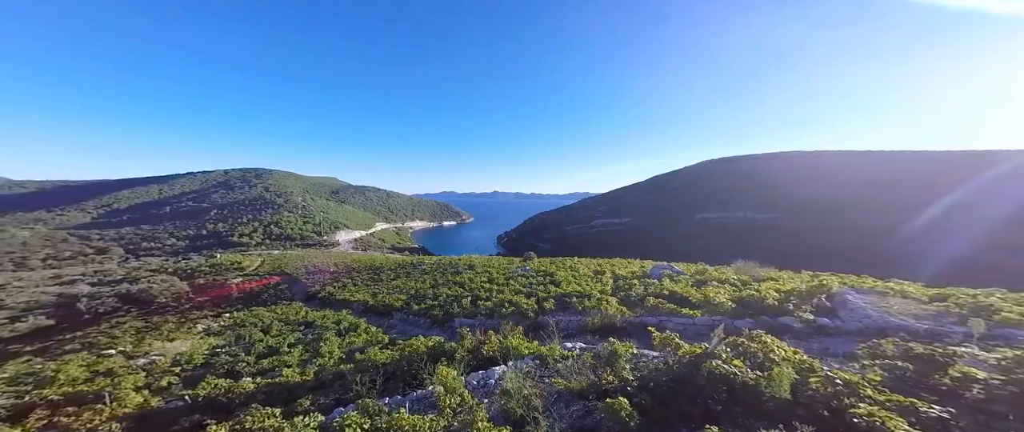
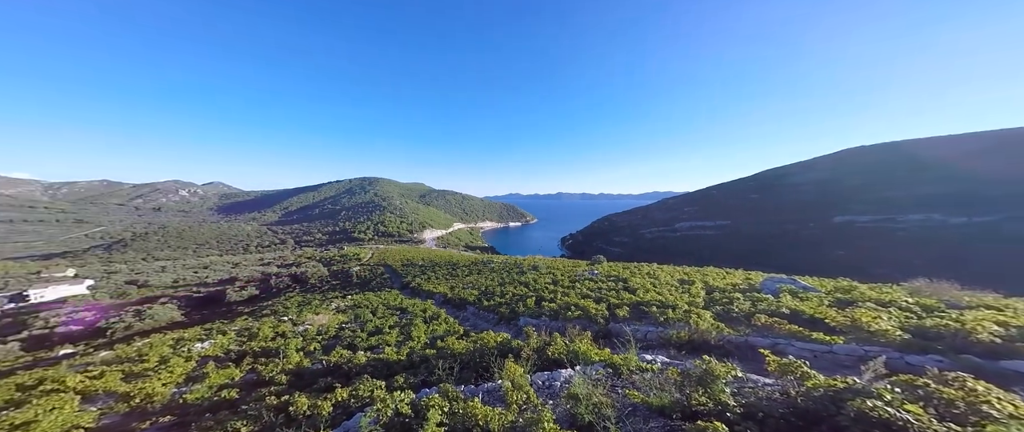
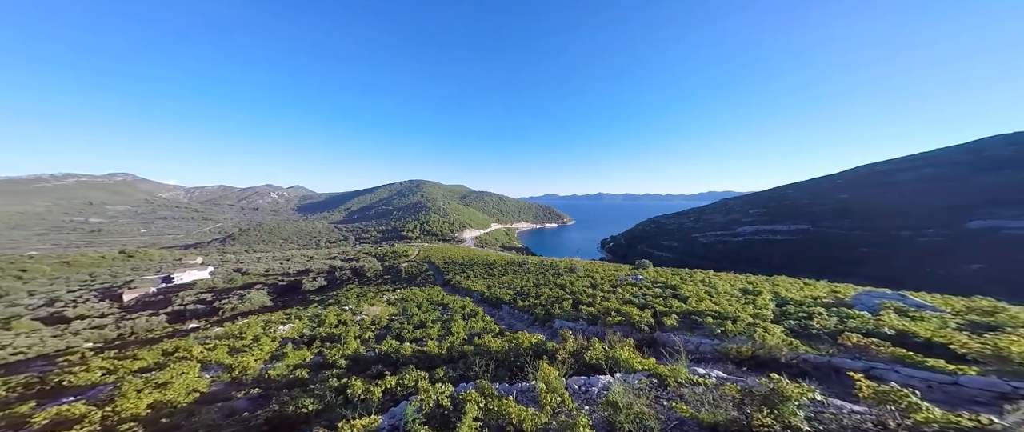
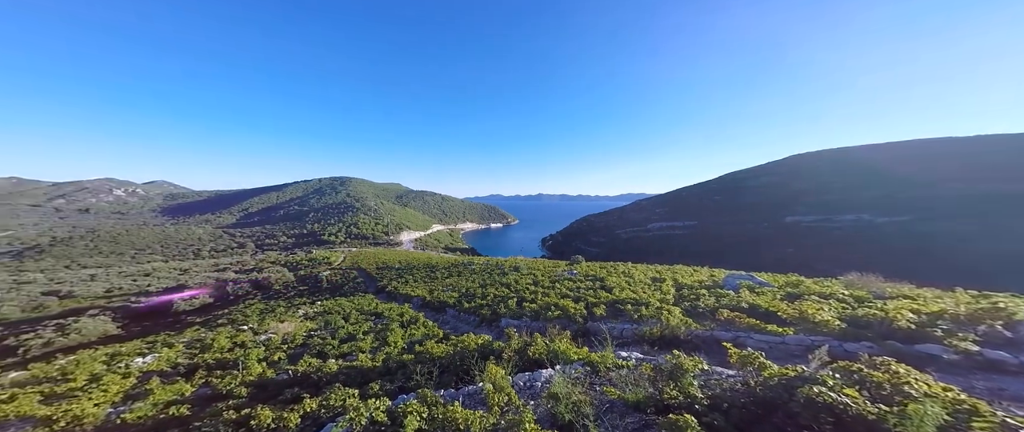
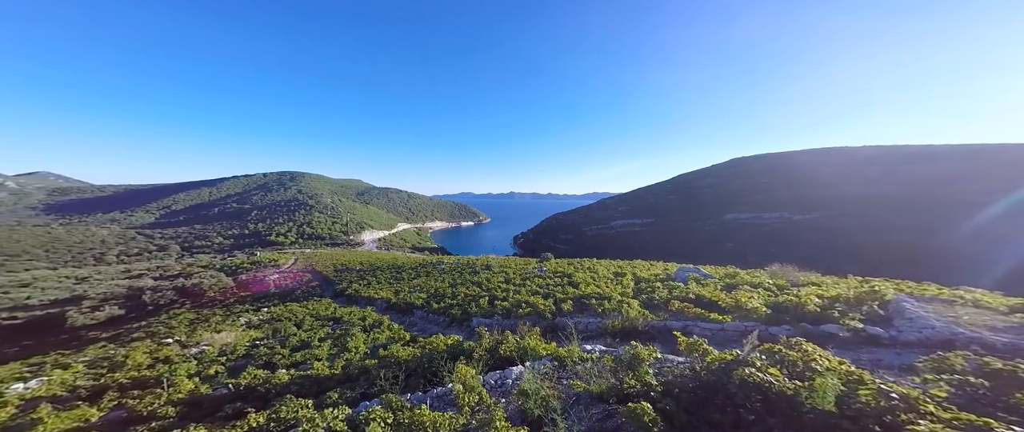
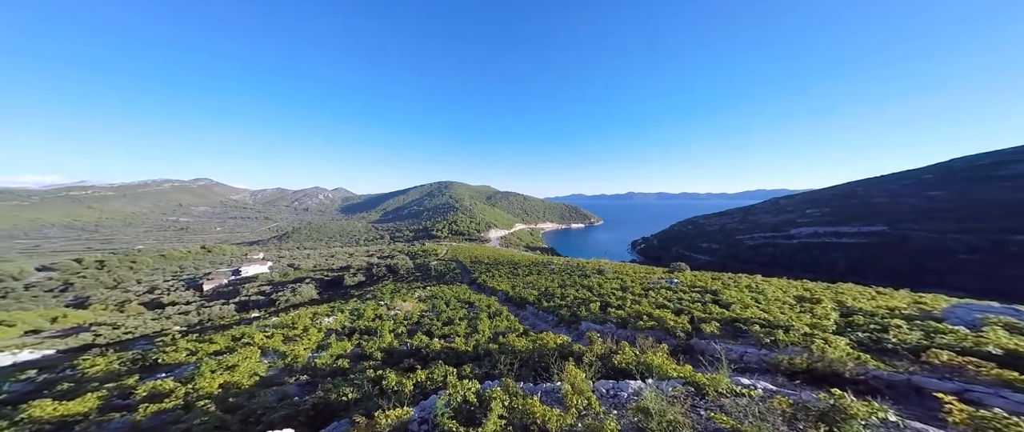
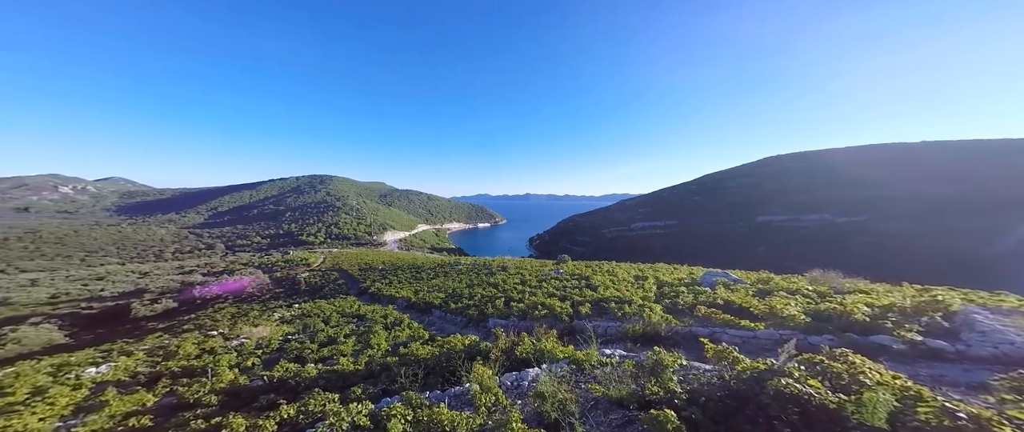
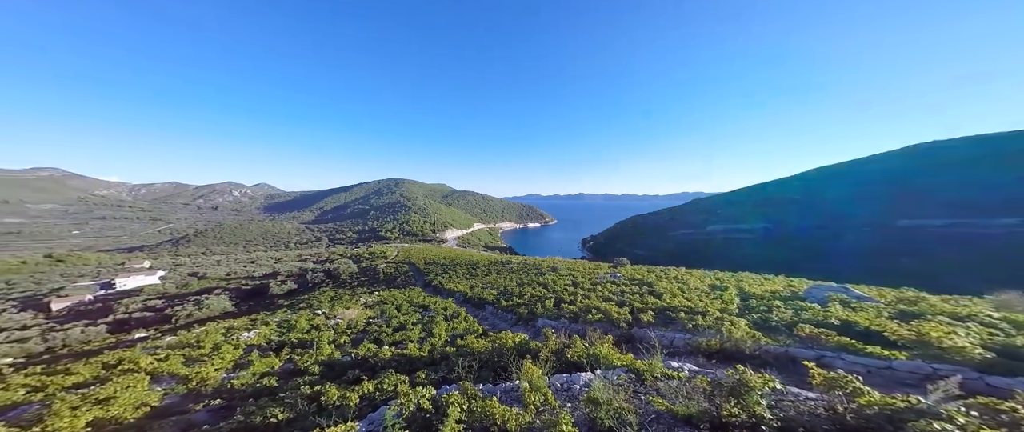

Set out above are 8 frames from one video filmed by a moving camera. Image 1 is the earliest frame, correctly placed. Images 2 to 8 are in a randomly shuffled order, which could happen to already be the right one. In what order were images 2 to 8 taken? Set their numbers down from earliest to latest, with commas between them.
5, 7, 4, 2, 8, 3, 6
